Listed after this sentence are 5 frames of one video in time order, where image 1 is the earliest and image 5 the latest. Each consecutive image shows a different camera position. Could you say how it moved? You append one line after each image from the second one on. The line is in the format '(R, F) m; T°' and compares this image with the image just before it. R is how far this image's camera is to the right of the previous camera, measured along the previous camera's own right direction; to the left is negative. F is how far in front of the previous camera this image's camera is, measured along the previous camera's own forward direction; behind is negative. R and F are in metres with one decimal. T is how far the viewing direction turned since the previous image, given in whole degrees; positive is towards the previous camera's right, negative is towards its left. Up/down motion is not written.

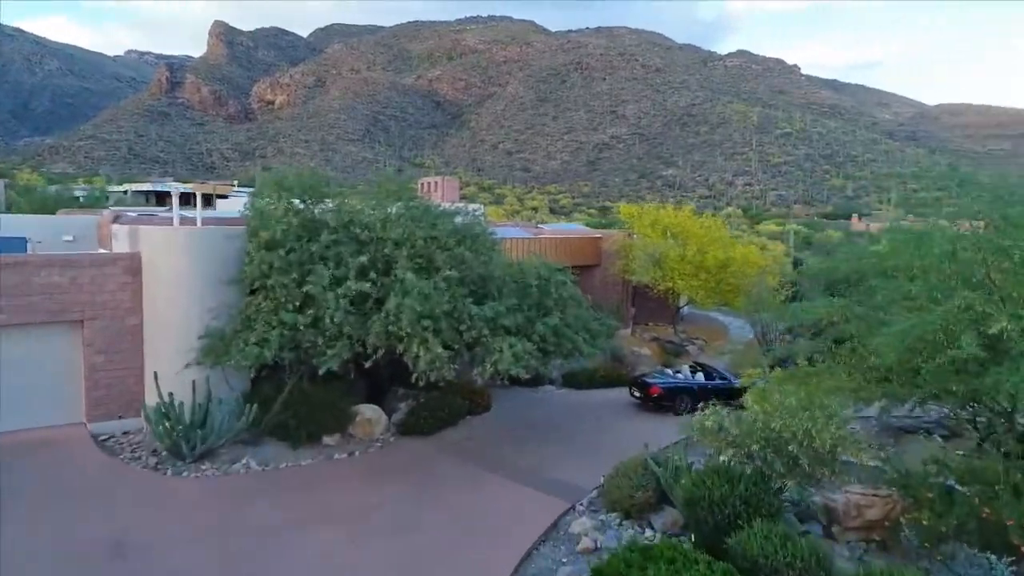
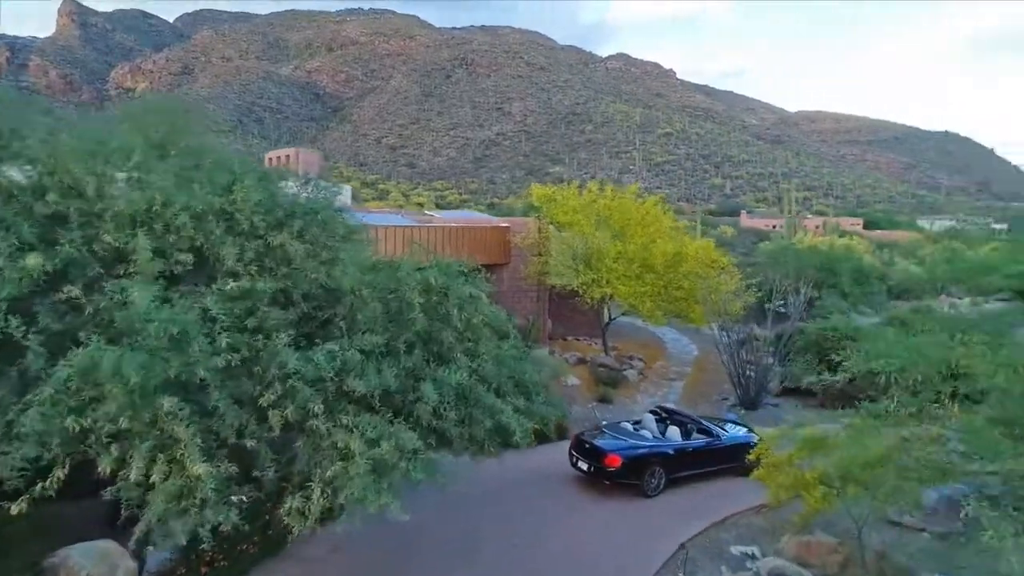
(+0.1, +3.4) m; +9°
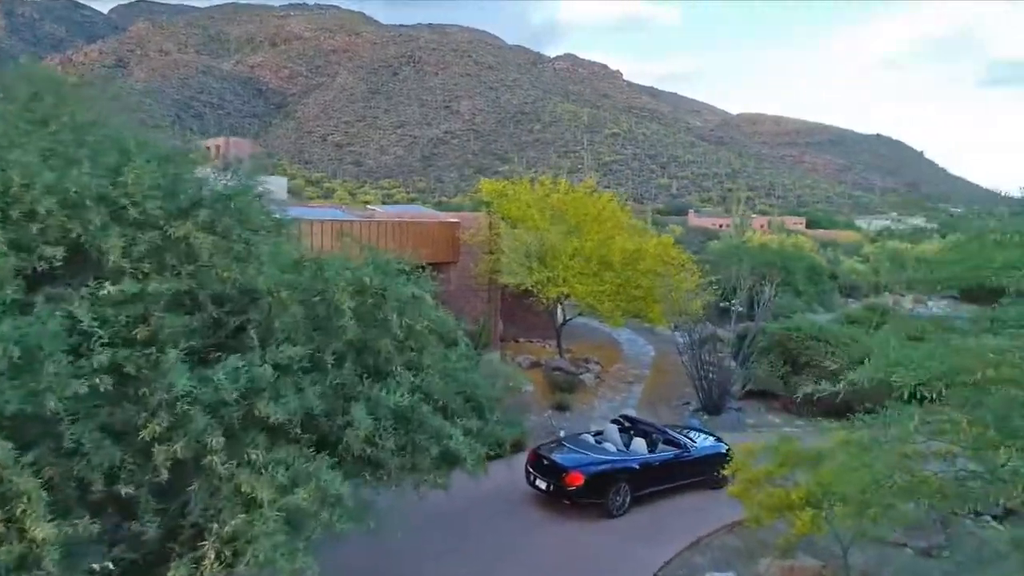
(0.0, +0.6) m; +4°
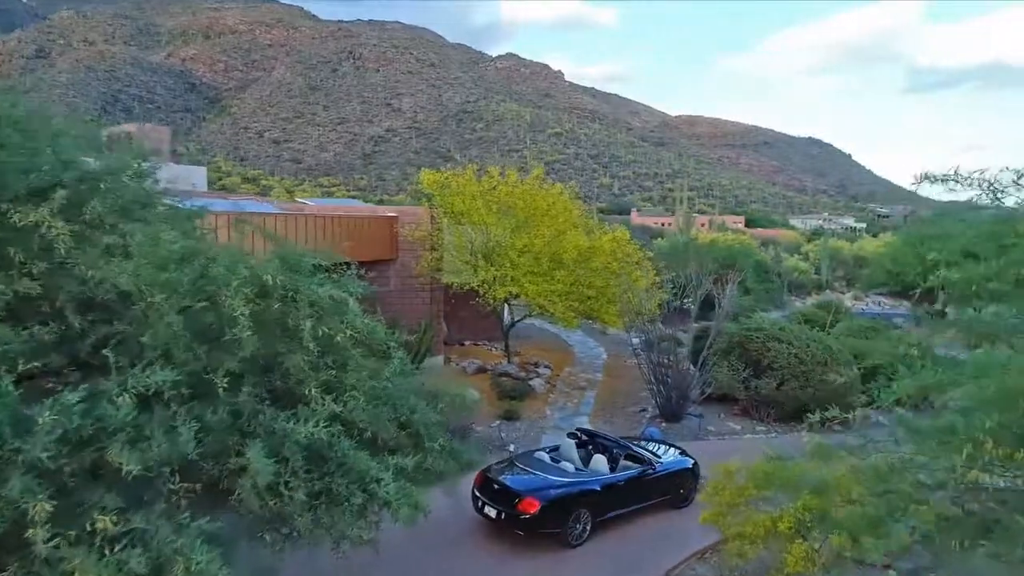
(0.0, +0.7) m; +5°
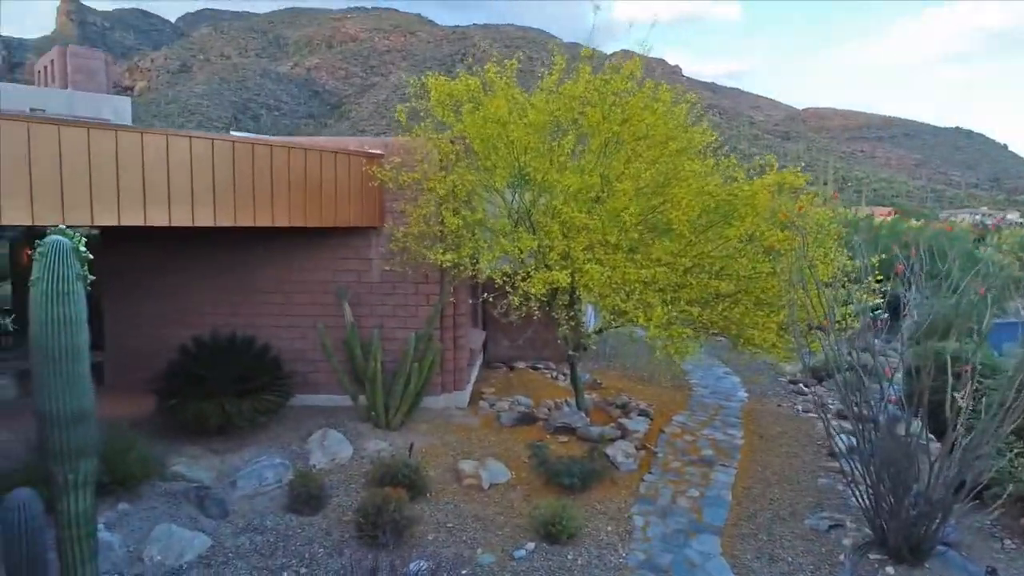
(+0.3, +3.8) m; -9°
